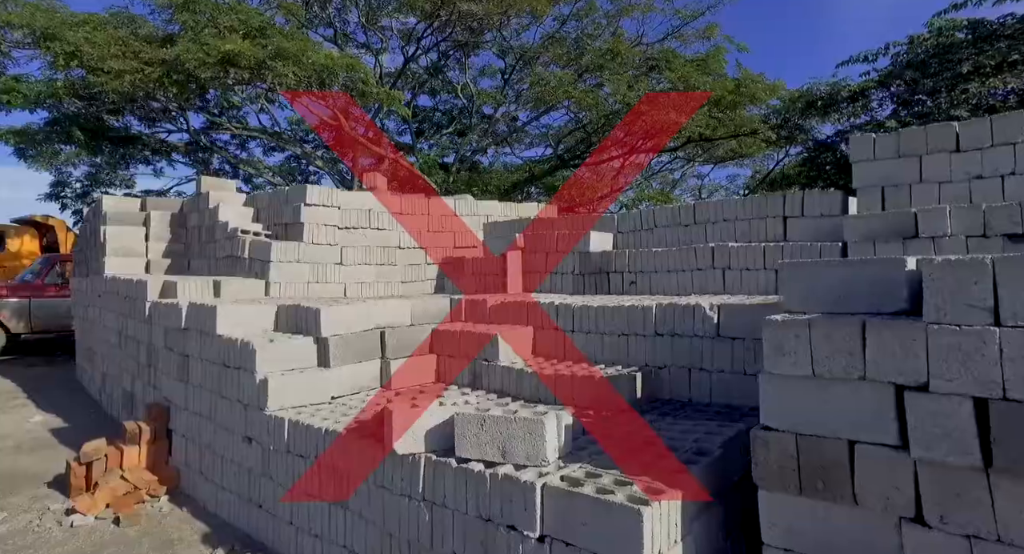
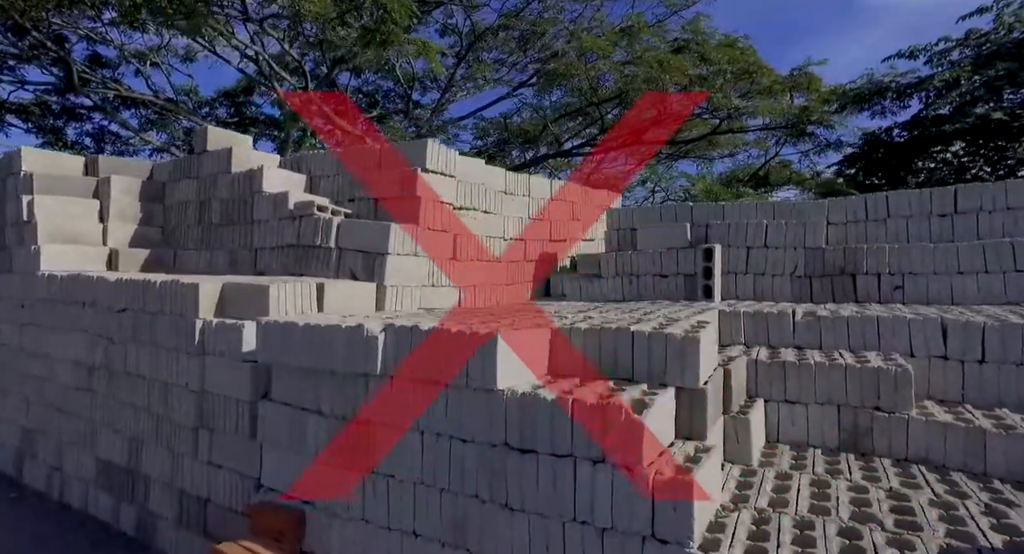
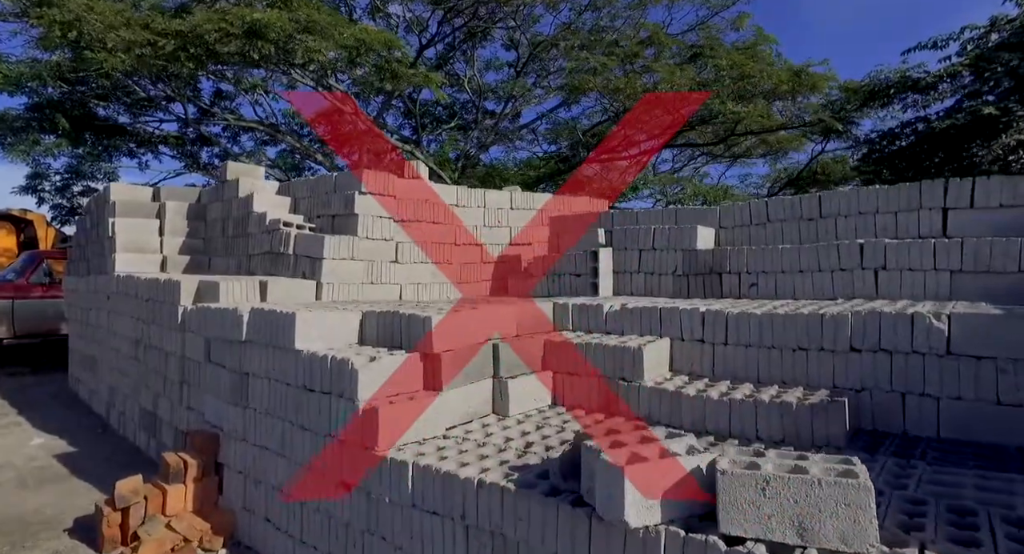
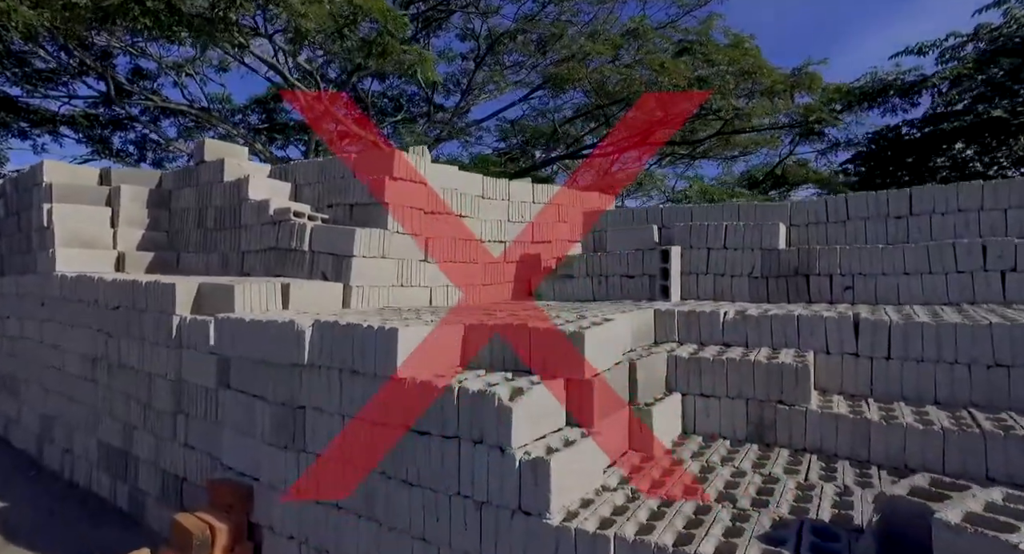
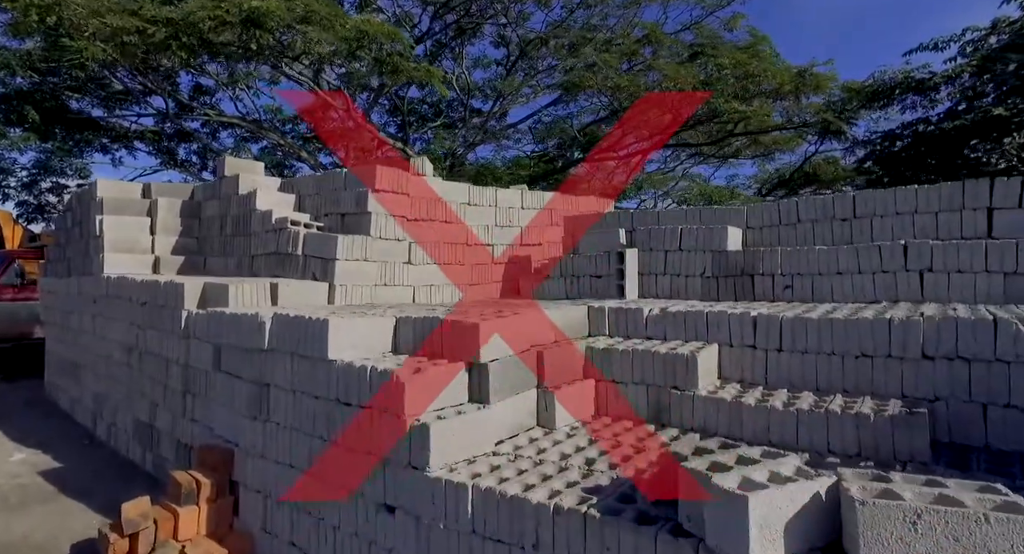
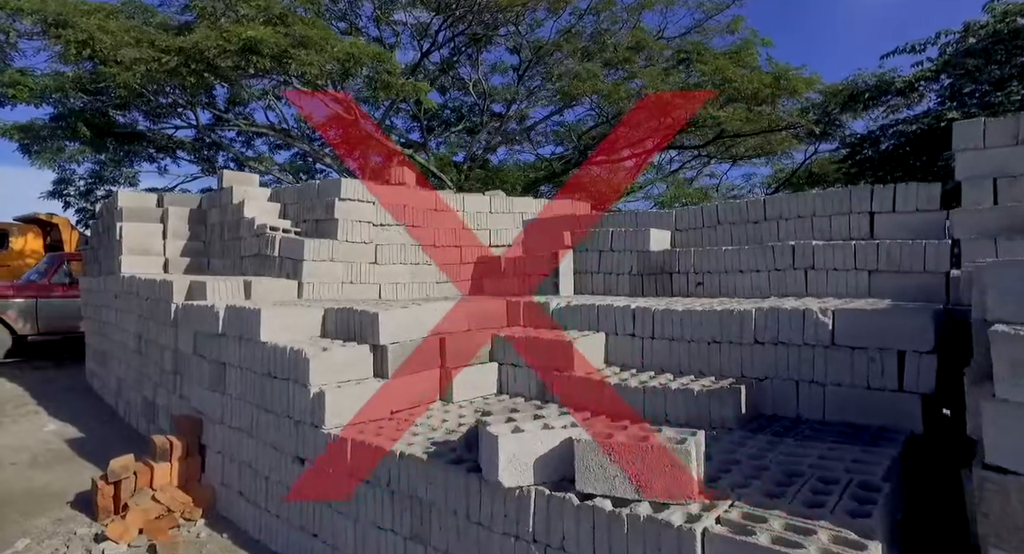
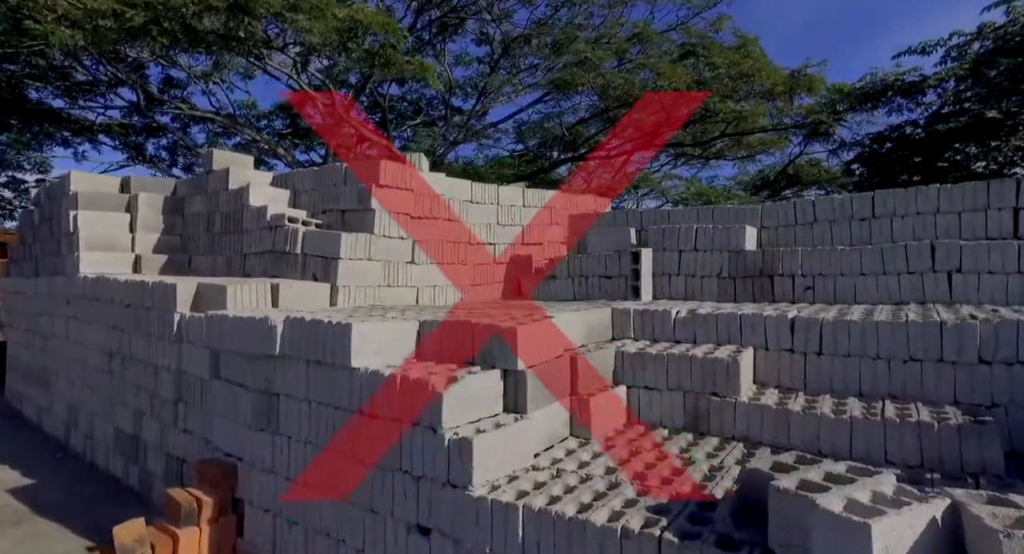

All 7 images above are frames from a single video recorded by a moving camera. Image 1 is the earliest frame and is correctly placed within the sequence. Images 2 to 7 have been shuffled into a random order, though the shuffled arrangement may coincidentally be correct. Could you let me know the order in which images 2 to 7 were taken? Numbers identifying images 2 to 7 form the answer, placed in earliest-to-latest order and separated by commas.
6, 3, 5, 7, 4, 2
